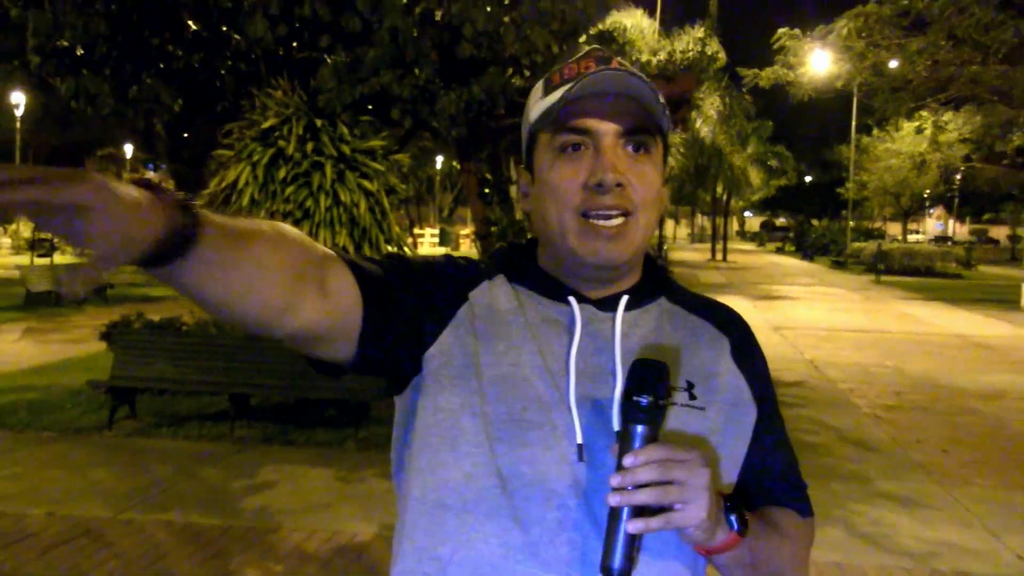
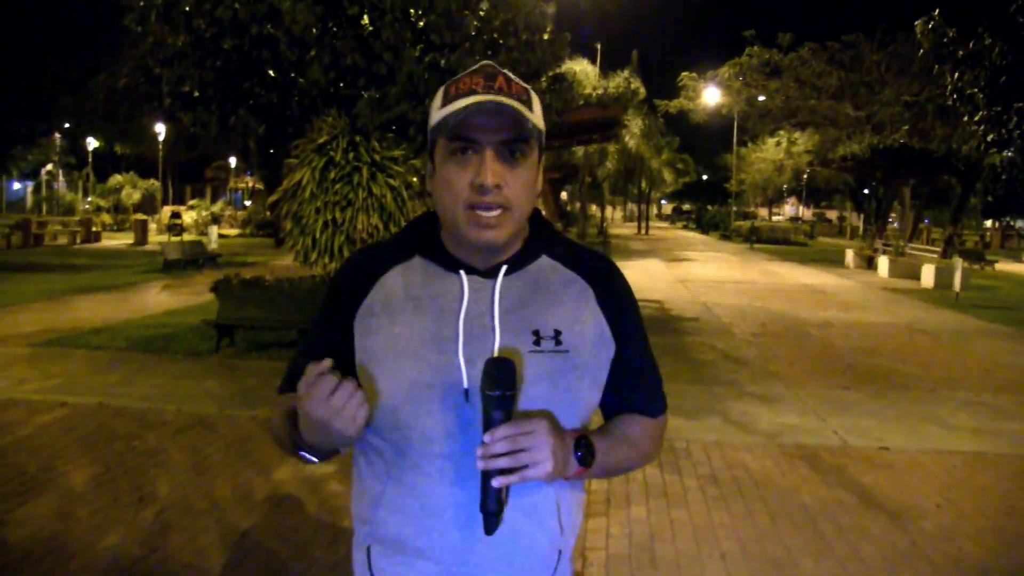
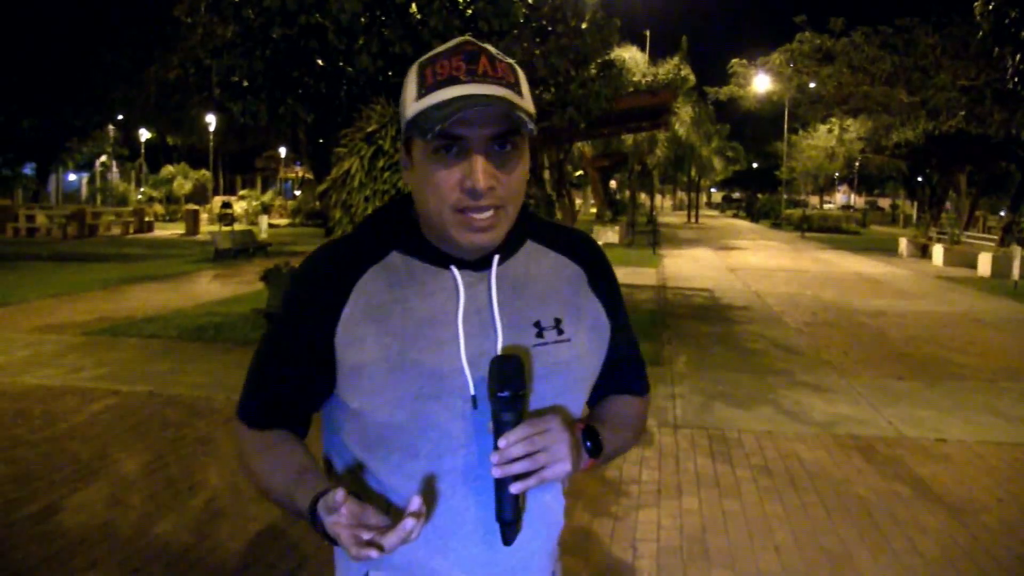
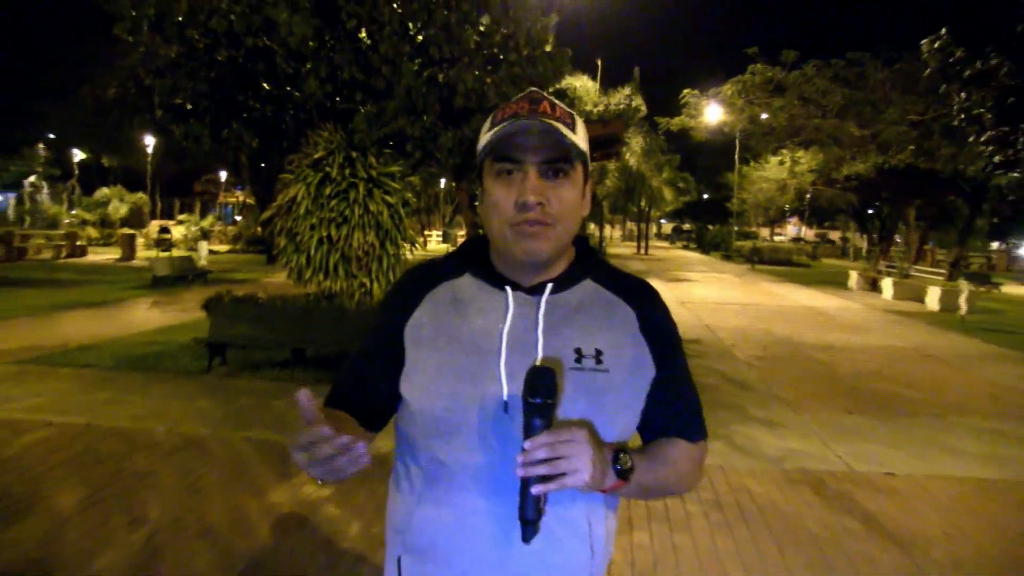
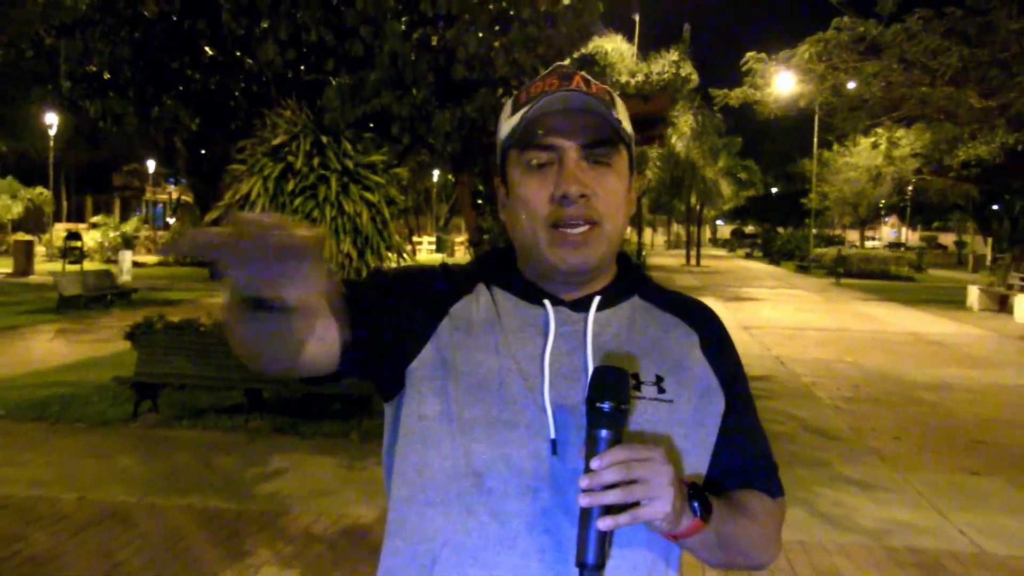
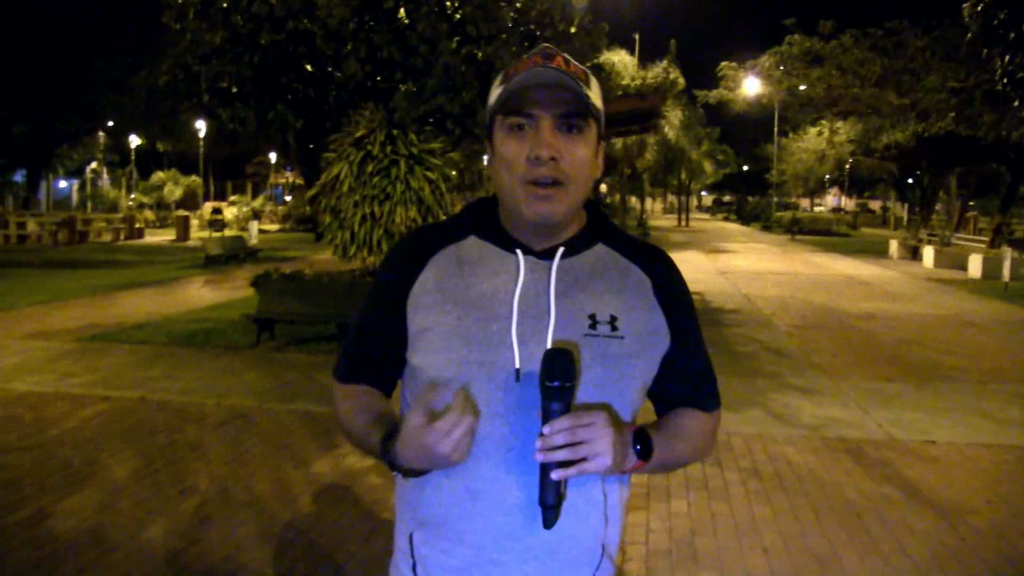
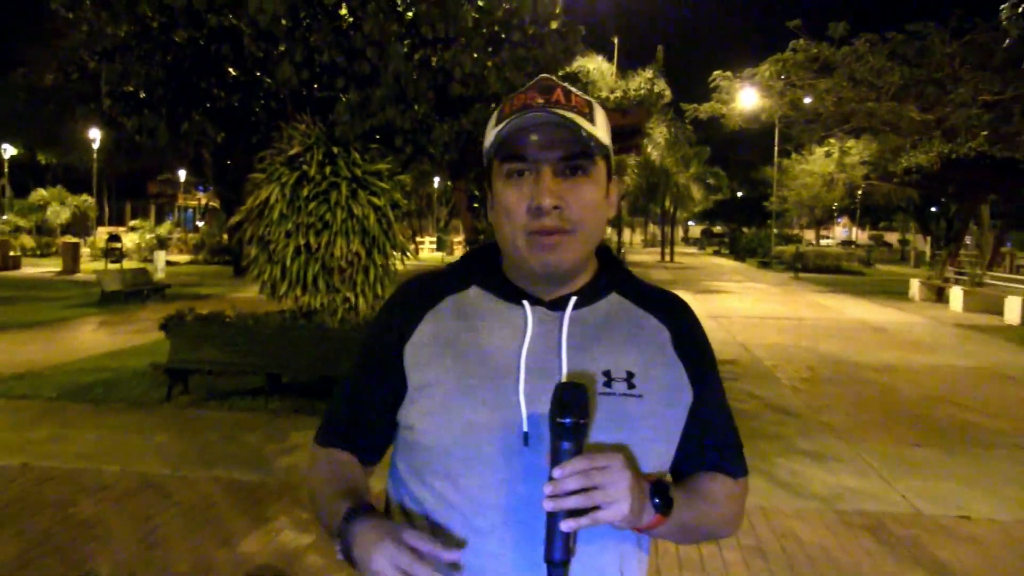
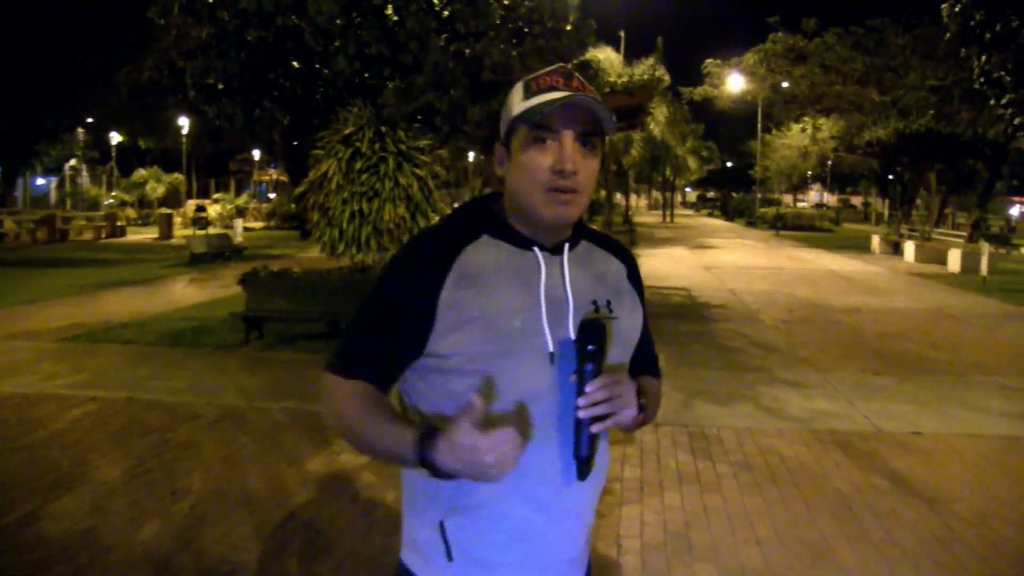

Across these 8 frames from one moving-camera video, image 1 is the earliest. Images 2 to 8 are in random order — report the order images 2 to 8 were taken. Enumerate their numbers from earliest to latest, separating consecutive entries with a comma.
5, 7, 4, 2, 6, 3, 8
